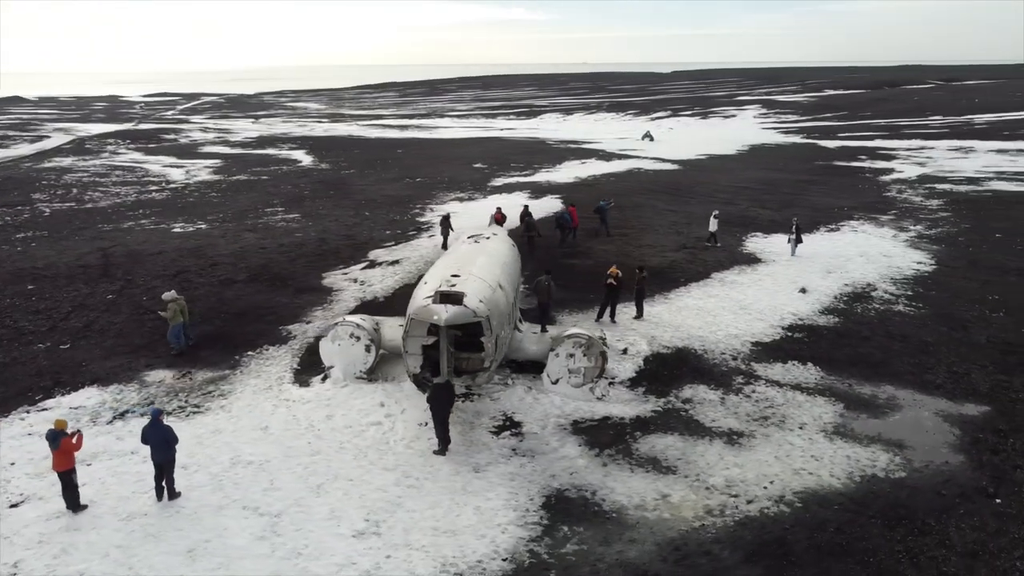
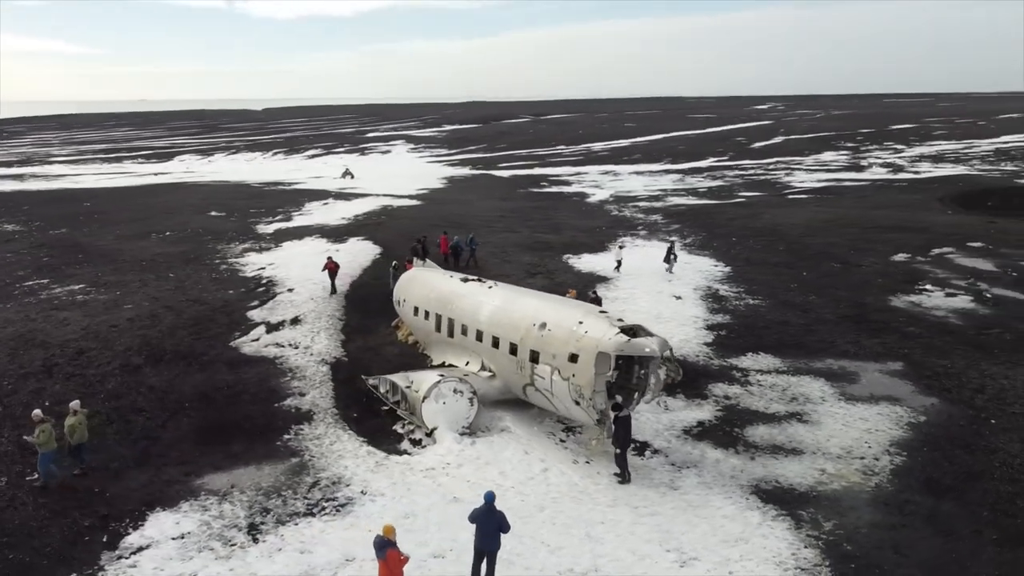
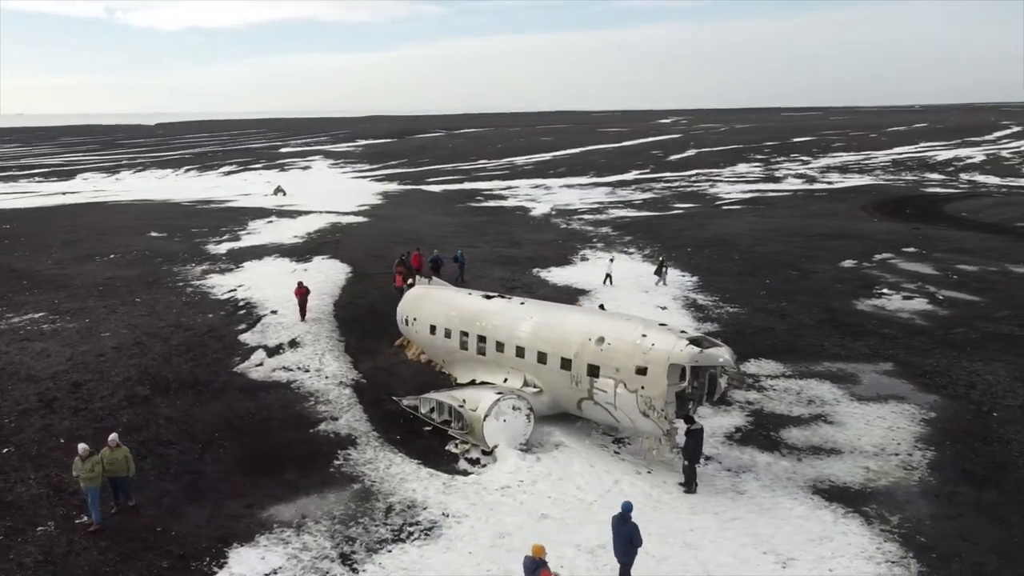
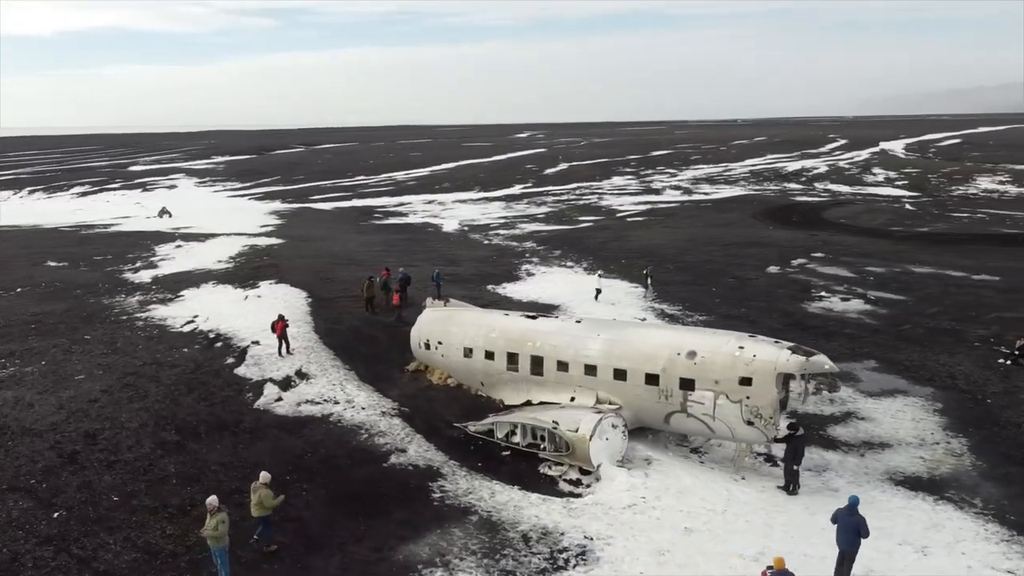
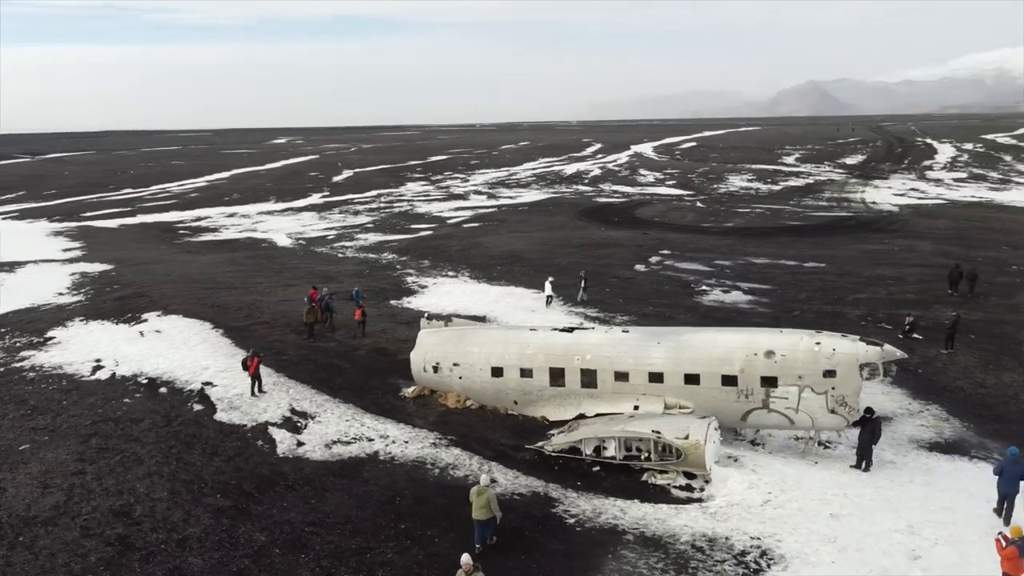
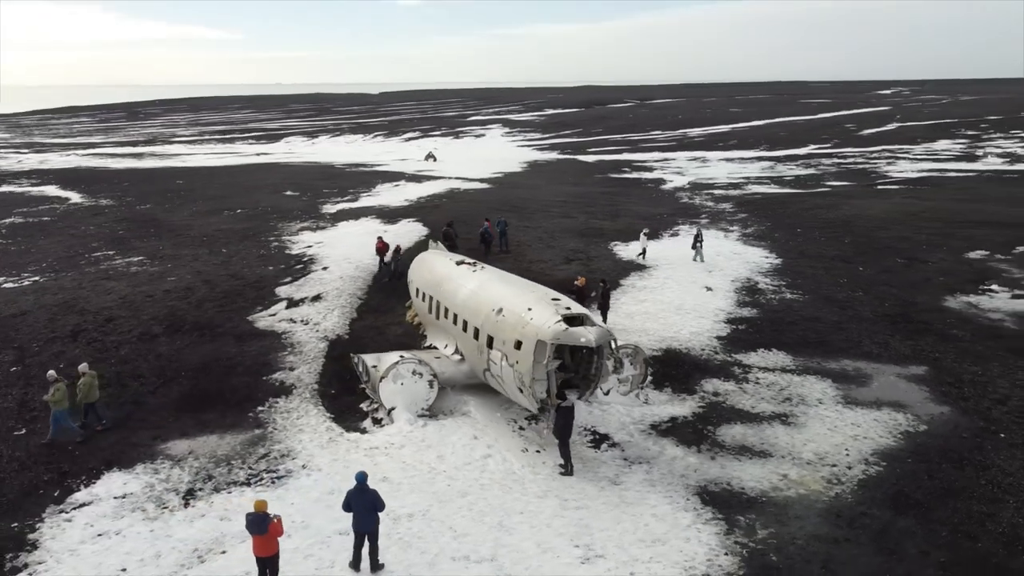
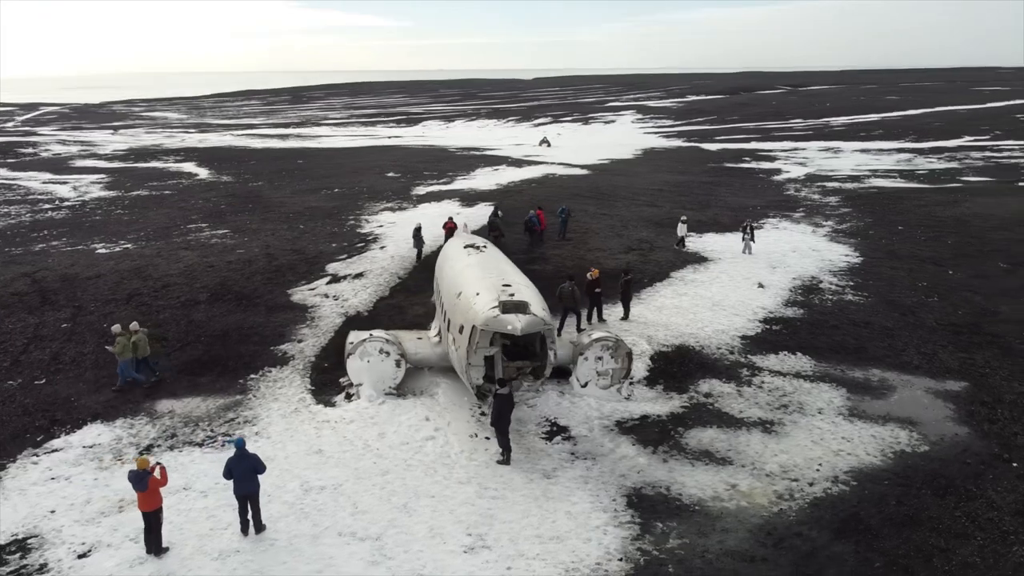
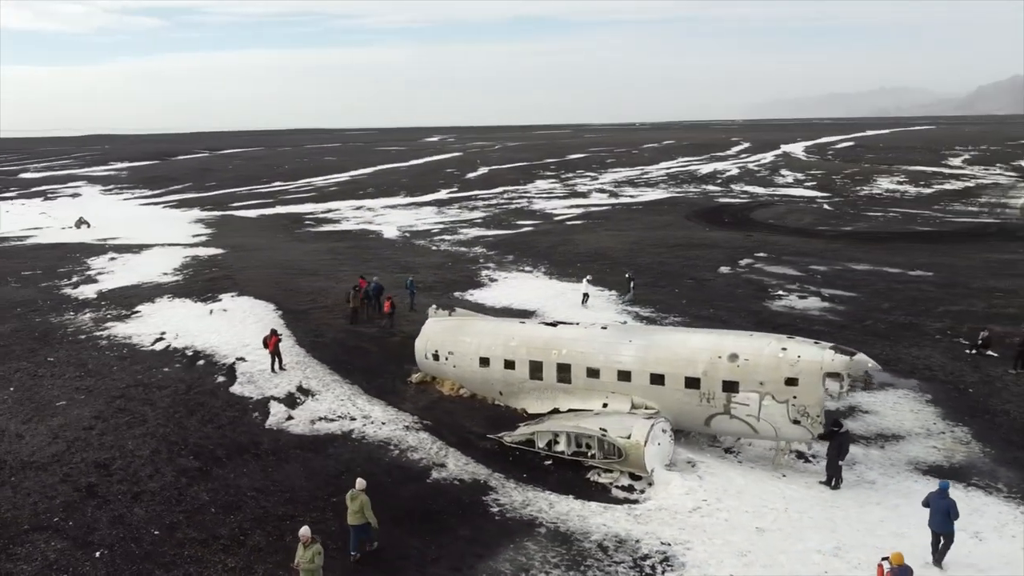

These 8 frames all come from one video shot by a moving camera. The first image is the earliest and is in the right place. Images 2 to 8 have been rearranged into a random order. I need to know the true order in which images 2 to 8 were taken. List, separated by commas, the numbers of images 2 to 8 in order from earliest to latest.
7, 6, 2, 3, 4, 8, 5
